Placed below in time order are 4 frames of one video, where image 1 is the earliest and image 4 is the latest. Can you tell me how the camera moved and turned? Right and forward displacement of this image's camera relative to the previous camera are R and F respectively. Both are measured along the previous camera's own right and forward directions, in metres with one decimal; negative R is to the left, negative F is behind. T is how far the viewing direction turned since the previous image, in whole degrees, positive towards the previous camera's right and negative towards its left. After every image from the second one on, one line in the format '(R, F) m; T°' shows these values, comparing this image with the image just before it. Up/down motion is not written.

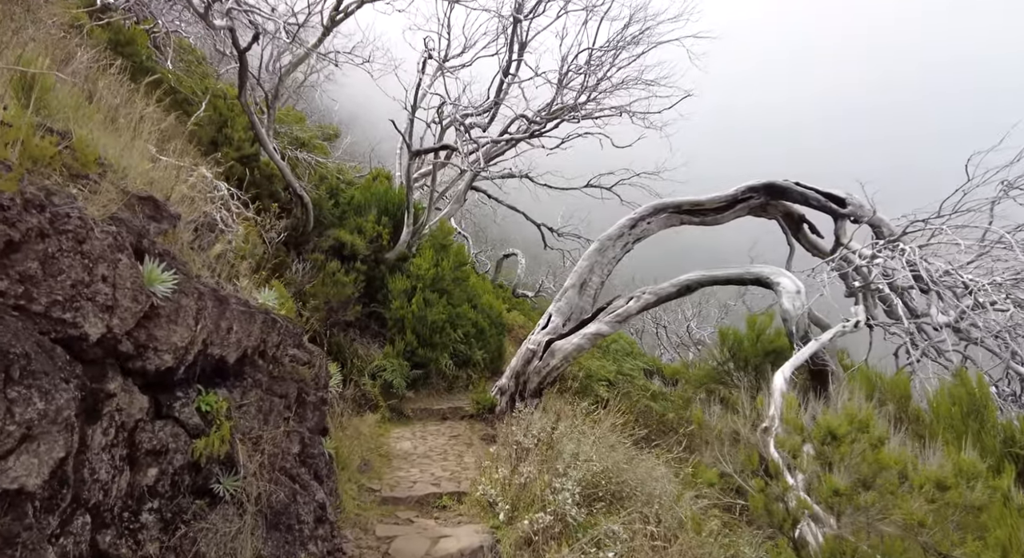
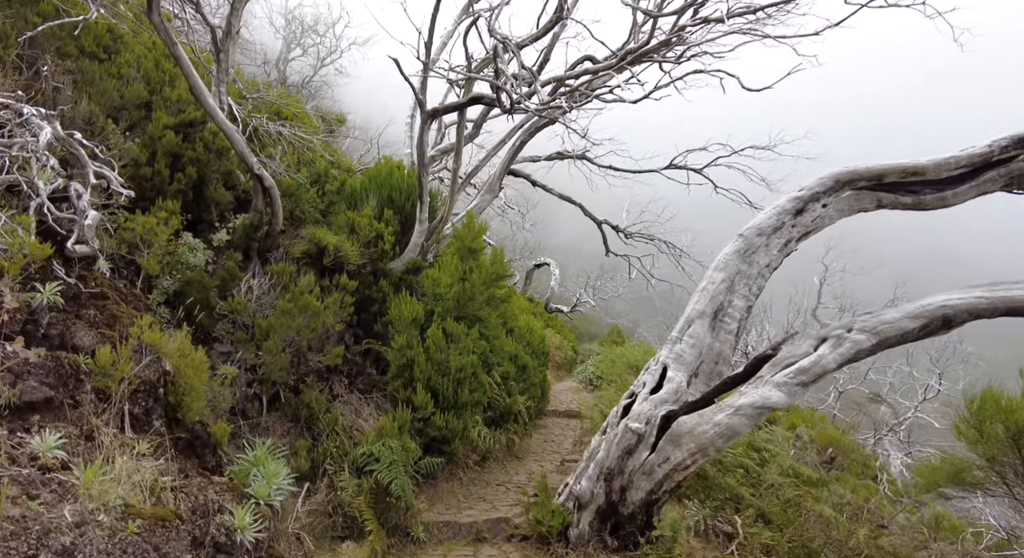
(-0.5, +3.1) m; -2°
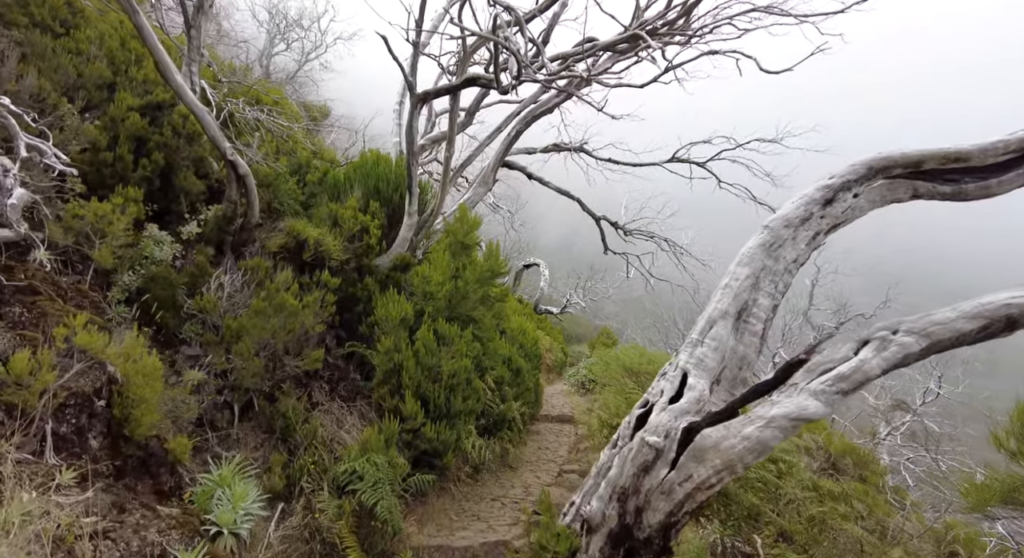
(-0.1, +0.5) m; +1°
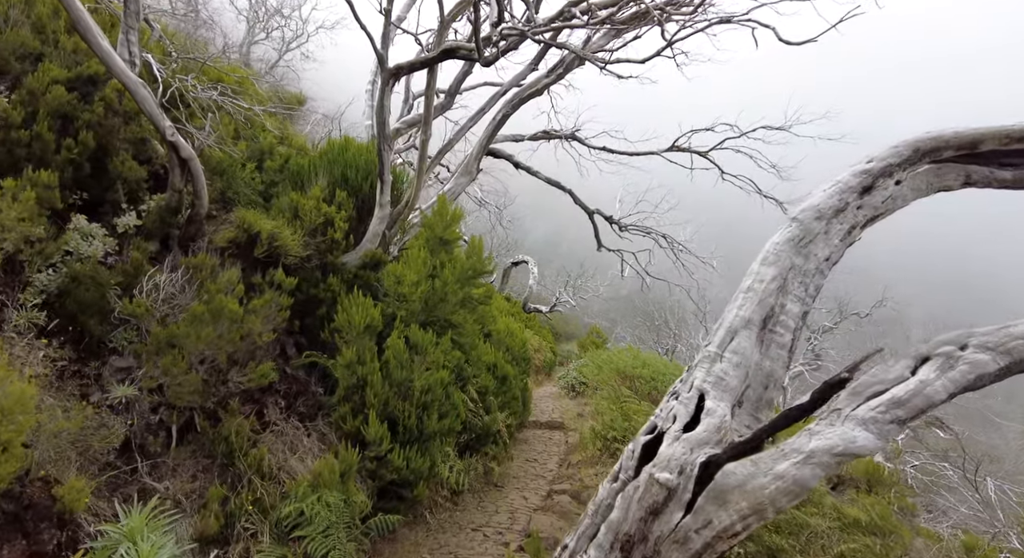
(0.0, +0.7) m; +1°
